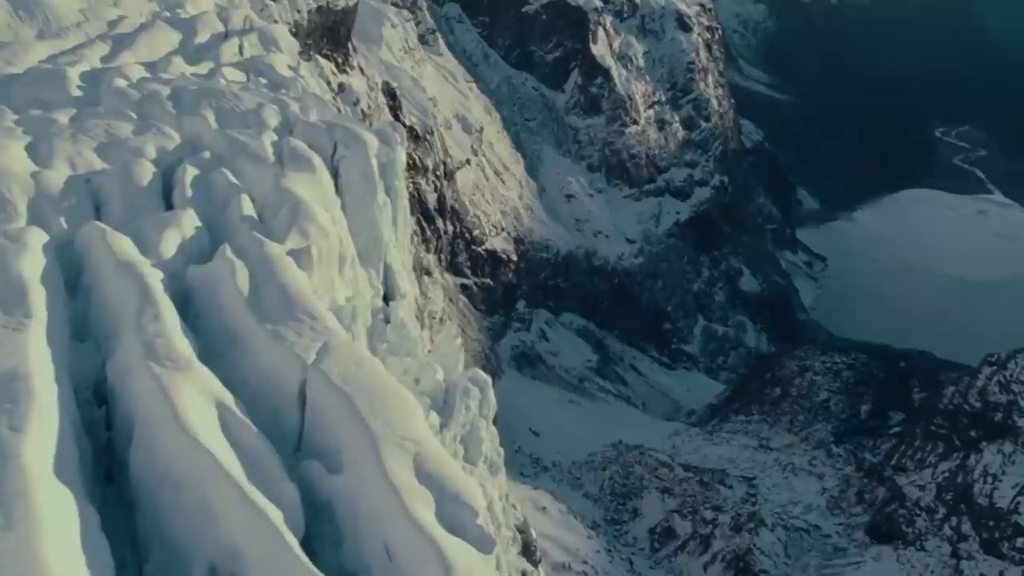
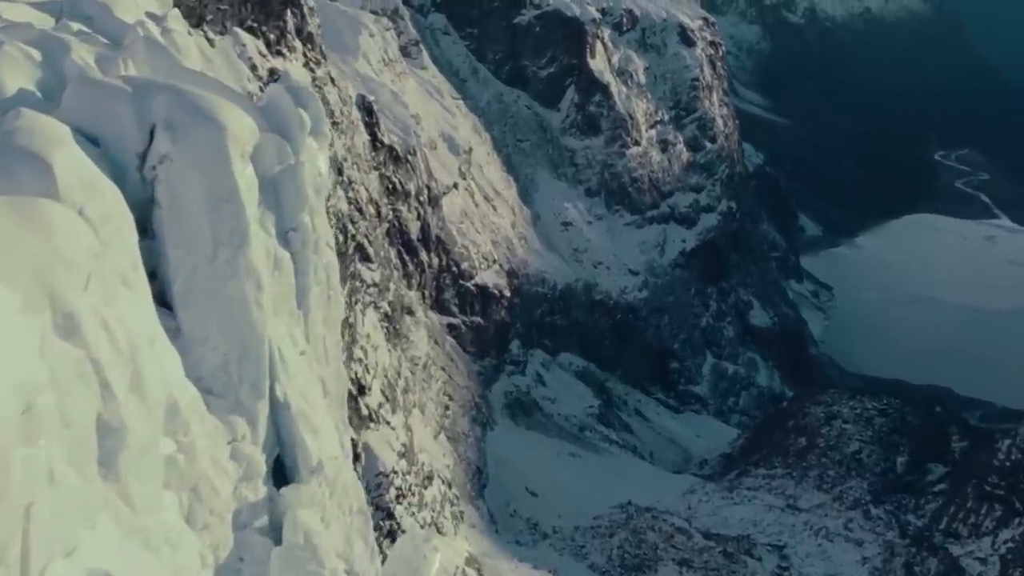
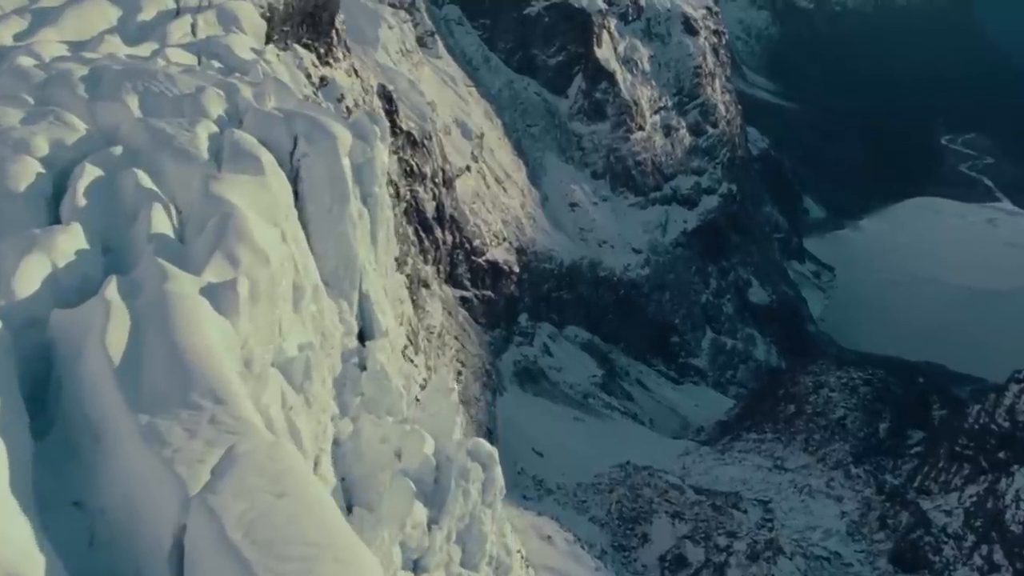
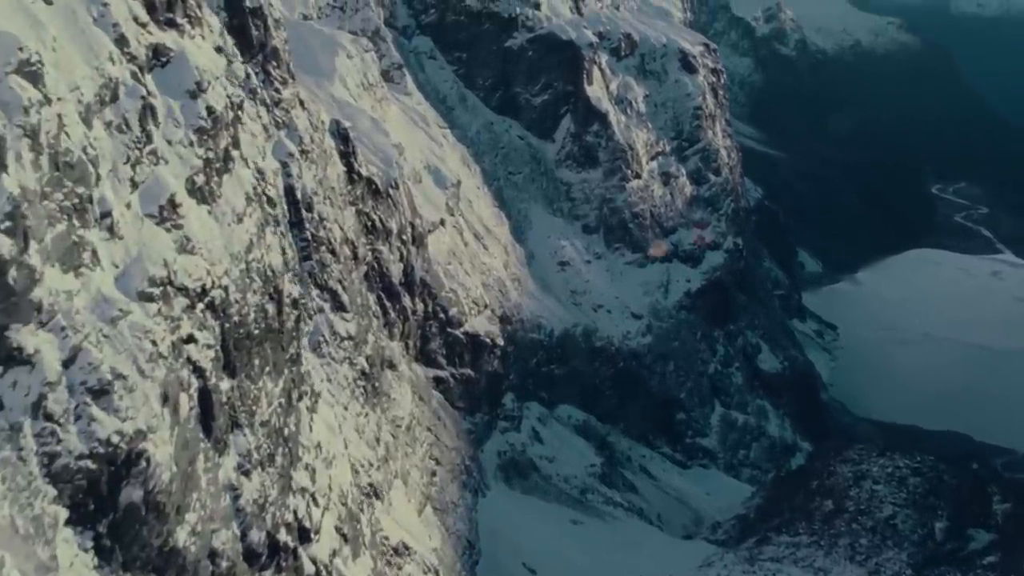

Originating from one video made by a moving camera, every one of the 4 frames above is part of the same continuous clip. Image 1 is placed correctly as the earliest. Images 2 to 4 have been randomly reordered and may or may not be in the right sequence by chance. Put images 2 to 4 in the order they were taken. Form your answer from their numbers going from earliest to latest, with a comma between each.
3, 2, 4
